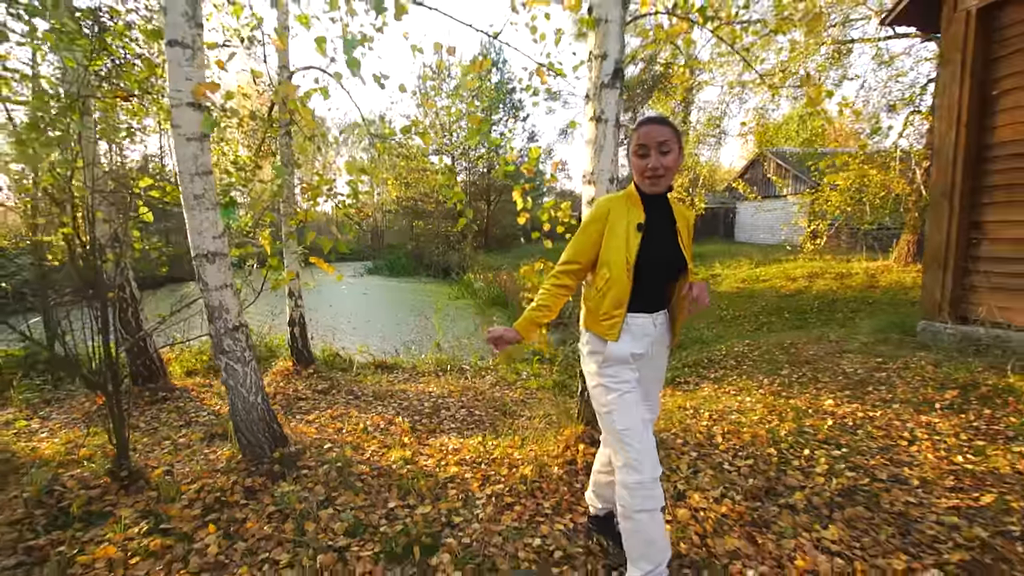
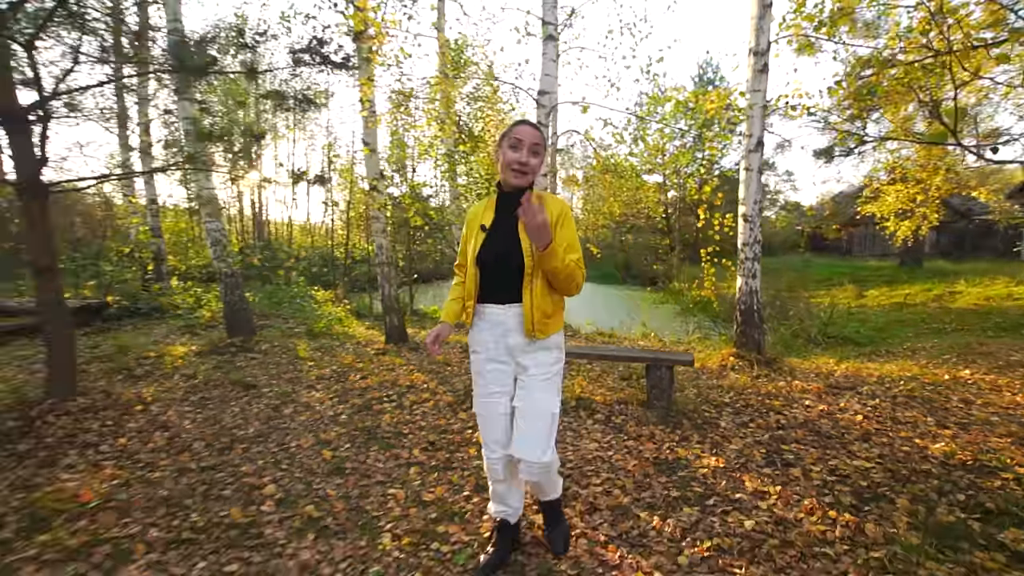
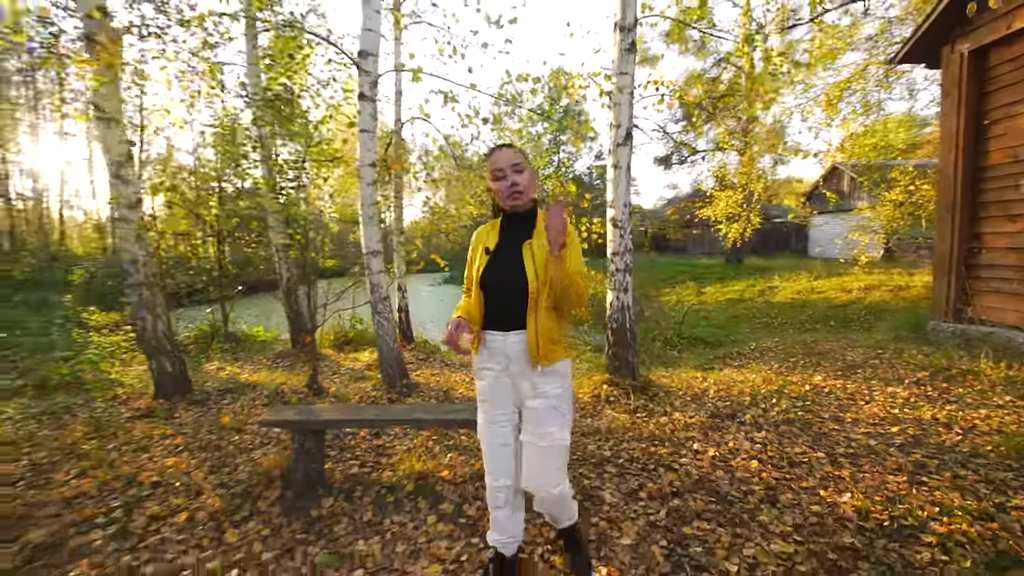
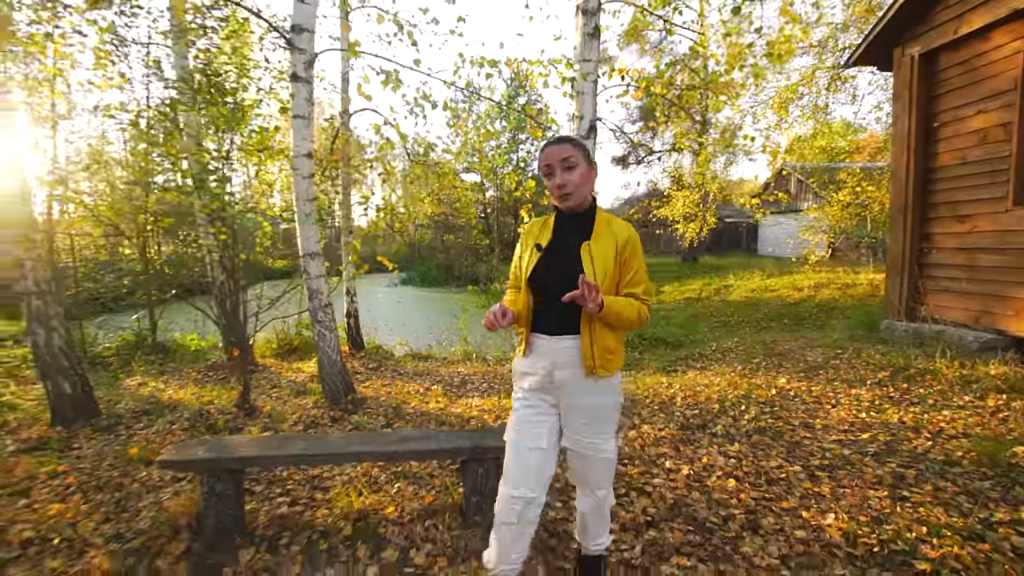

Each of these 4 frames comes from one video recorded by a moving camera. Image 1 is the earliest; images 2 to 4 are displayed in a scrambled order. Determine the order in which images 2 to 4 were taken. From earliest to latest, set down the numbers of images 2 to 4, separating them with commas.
4, 3, 2
